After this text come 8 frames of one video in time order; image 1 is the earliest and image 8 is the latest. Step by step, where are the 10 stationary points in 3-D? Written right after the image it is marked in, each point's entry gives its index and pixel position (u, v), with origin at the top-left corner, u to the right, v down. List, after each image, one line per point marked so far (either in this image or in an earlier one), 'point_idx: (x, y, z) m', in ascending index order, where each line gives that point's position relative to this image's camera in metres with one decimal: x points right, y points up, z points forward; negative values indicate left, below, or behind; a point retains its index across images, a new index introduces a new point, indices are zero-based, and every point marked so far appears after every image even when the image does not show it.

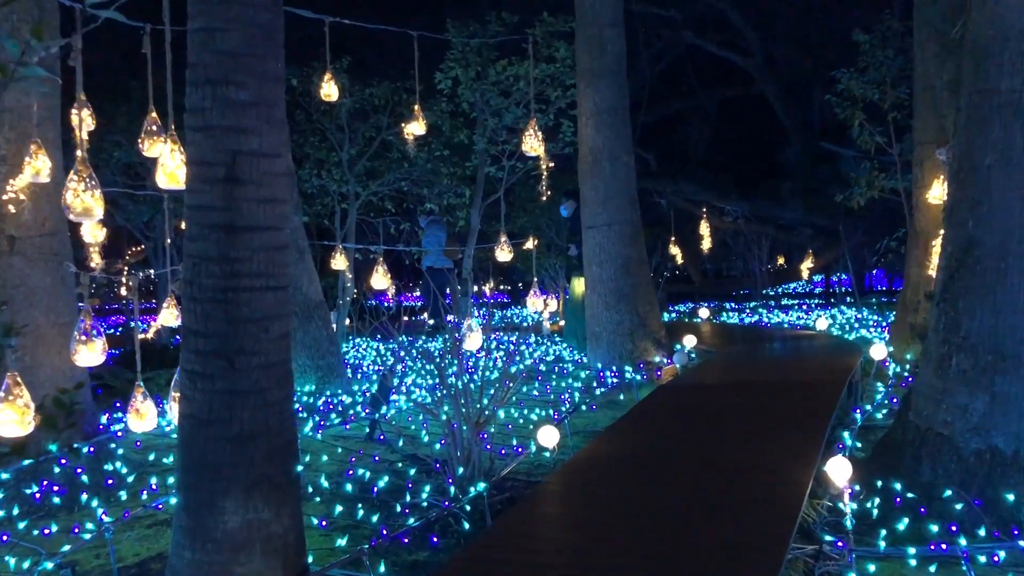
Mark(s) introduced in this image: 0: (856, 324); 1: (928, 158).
0: (+4.3, -0.5, +11.5) m
1: (+3.7, +1.2, +8.2) m
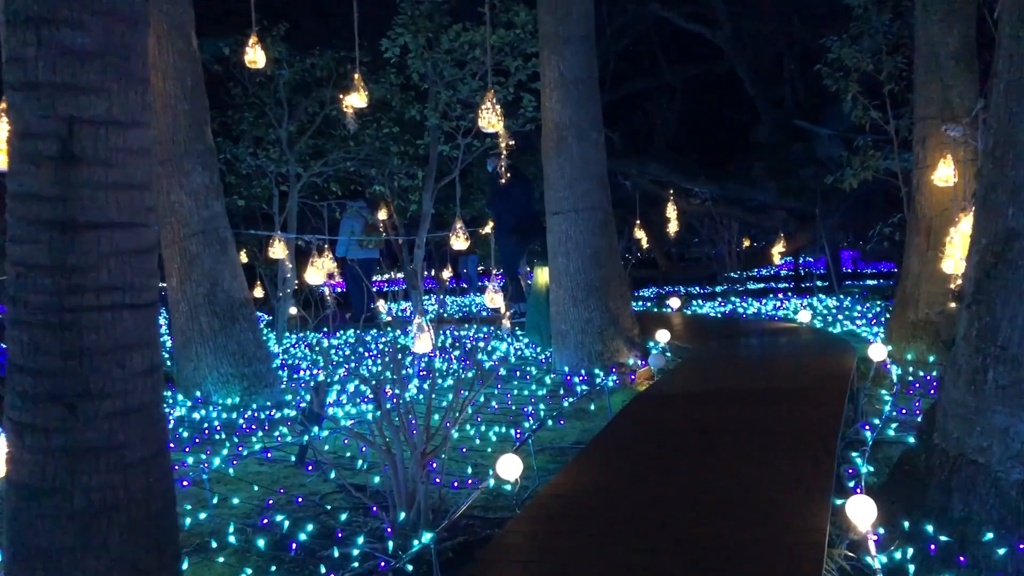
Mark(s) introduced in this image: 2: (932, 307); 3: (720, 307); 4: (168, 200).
0: (+3.8, -0.3, +10.7) m
1: (+3.4, +1.2, +7.4) m
2: (+3.3, -0.2, +7.3) m
3: (+2.9, -0.3, +13.0) m
4: (-2.6, +0.7, +7.0) m
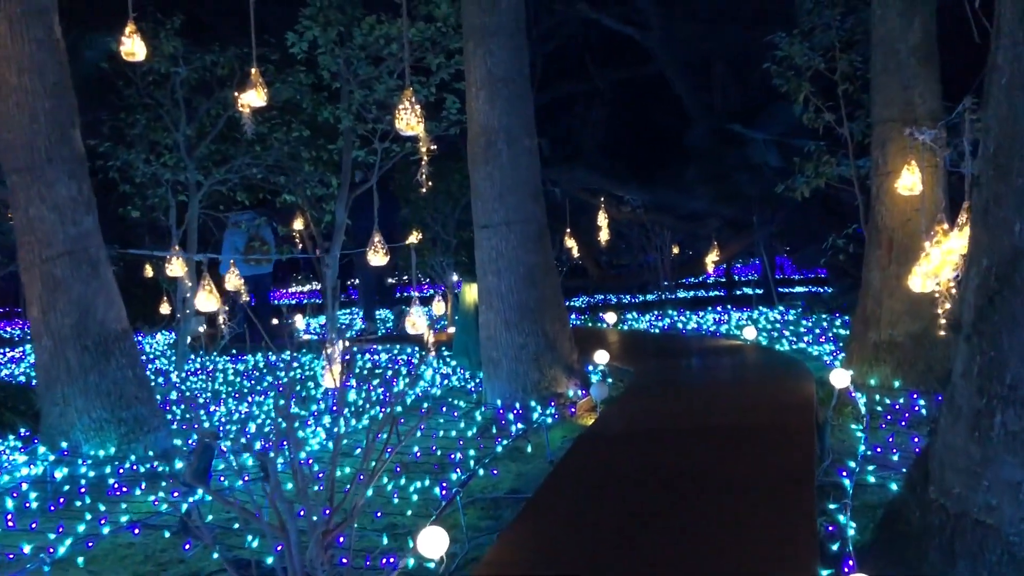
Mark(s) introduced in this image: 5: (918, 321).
0: (+3.0, -0.5, +10.1) m
1: (+2.8, +1.1, +6.8) m
2: (+2.8, -0.3, +6.7) m
3: (+1.9, -0.4, +12.3) m
4: (-3.1, +0.5, +5.9) m
5: (+2.9, -0.2, +6.6) m
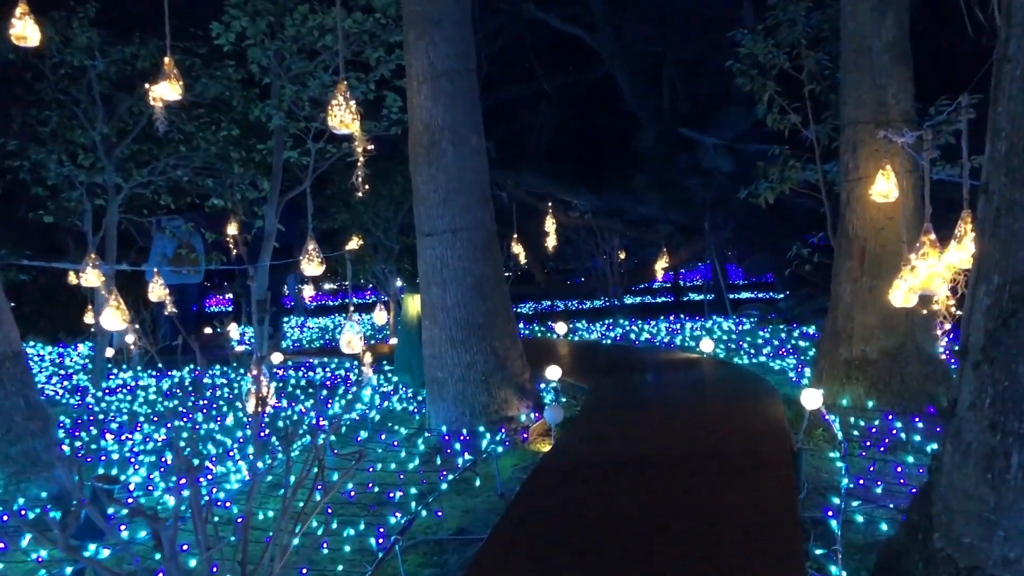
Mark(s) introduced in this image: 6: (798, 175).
0: (+2.4, -0.6, +9.7) m
1: (+2.4, +1.0, +6.3) m
2: (+2.4, -0.4, +6.3) m
3: (+1.2, -0.5, +11.8) m
4: (-3.4, +0.4, +5.1) m
5: (+2.6, -0.3, +6.2) m
6: (+2.2, +0.9, +7.1) m
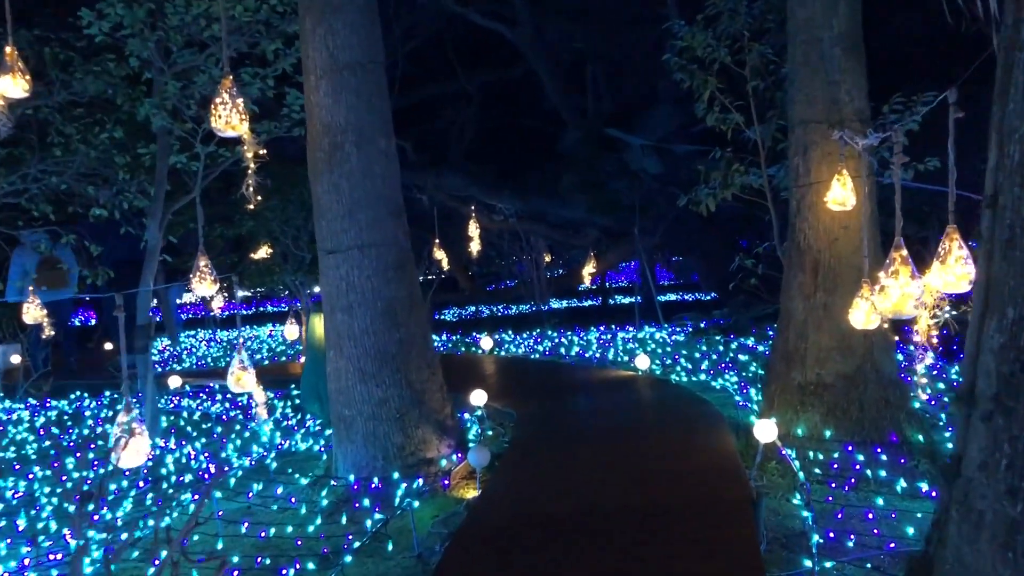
0: (+1.7, -0.7, +9.1) m
1: (+1.9, +0.9, +5.7) m
2: (+1.9, -0.5, +5.7) m
3: (+0.3, -0.7, +11.1) m
4: (-3.8, +0.2, +4.1) m
5: (+2.1, -0.4, +5.6) m
6: (+1.6, +0.8, +6.5) m
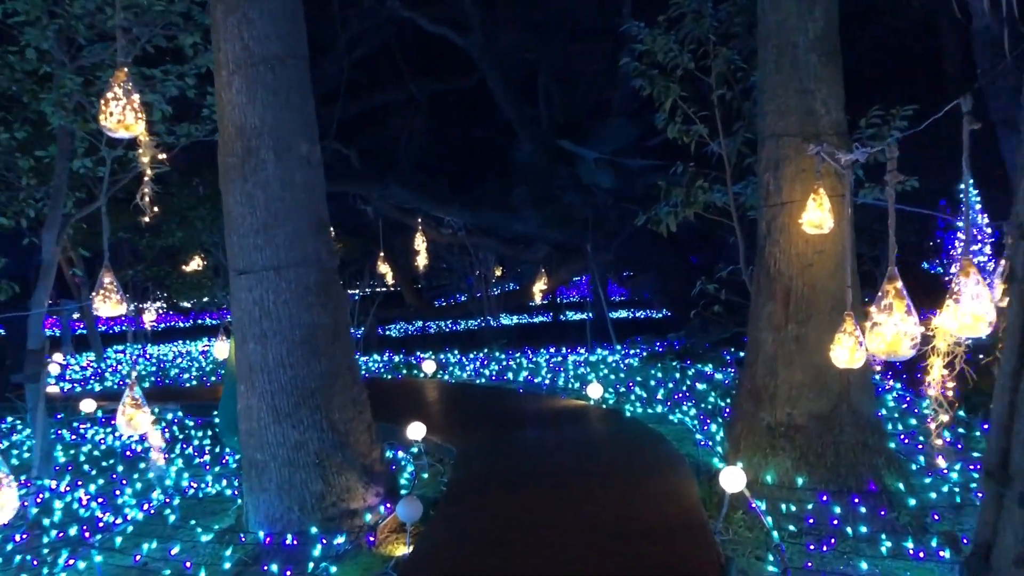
0: (+1.1, -0.9, +8.5) m
1: (+1.6, +0.7, +5.2) m
2: (+1.6, -0.7, +5.1) m
3: (-0.3, -0.9, +10.5) m
4: (-4.1, +0.1, +3.2) m
5: (+1.7, -0.6, +5.1) m
6: (+1.3, +0.6, +6.0) m
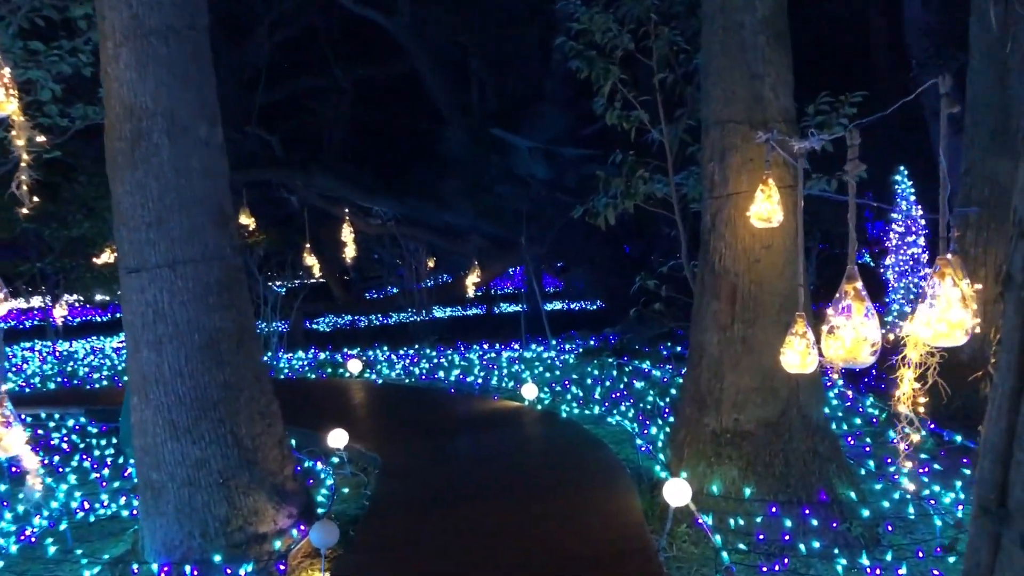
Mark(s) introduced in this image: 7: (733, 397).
0: (+0.5, -0.8, +8.2) m
1: (+1.2, +0.8, +4.9) m
2: (+1.2, -0.6, +4.8) m
3: (-1.1, -0.8, +10.0) m
4: (-4.3, +0.1, +2.5) m
5: (+1.4, -0.6, +4.8) m
6: (+0.8, +0.6, +5.6) m
7: (+1.2, -0.6, +4.8) m
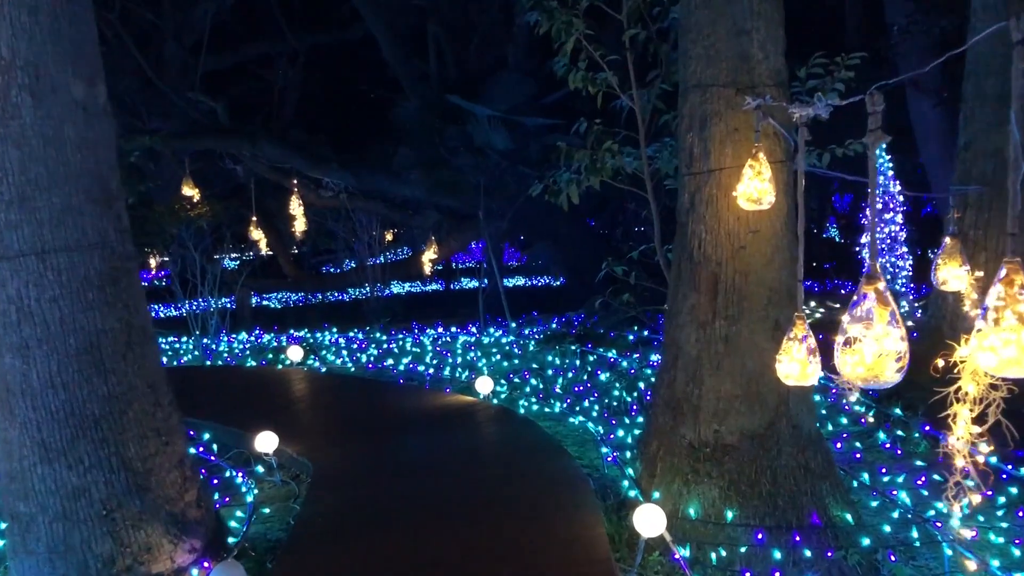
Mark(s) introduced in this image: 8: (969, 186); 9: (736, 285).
0: (+0.1, -0.7, +7.5) m
1: (+0.9, +0.8, +4.2) m
2: (+1.0, -0.6, +4.1) m
3: (-1.5, -0.6, +9.3) m
4: (-4.4, 0.0, +1.6) m
5: (+1.1, -0.6, +4.1) m
6: (+0.5, +0.7, +4.9) m
7: (+0.9, -0.5, +4.2) m
8: (+2.9, +0.6, +5.8) m
9: (+1.0, 0.0, +4.1) m
